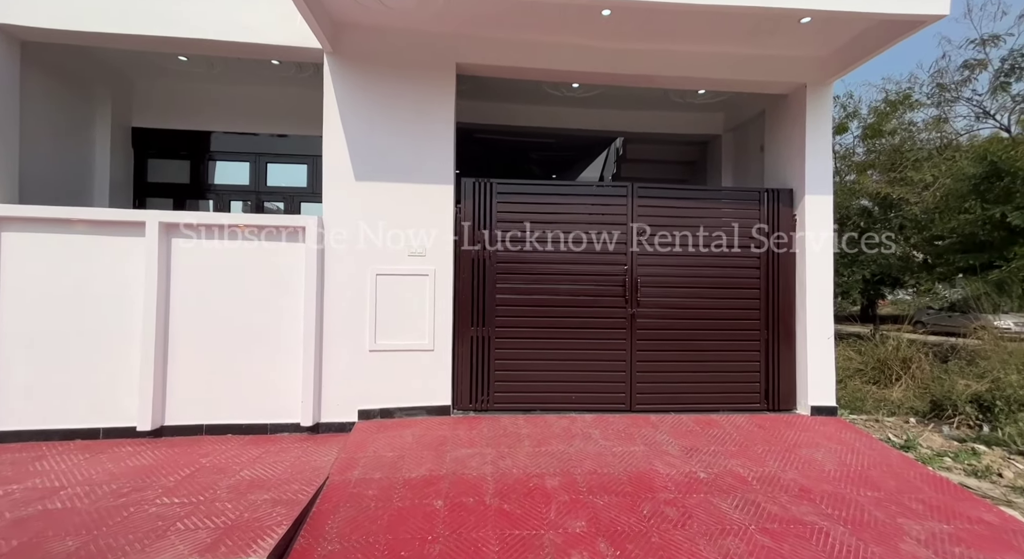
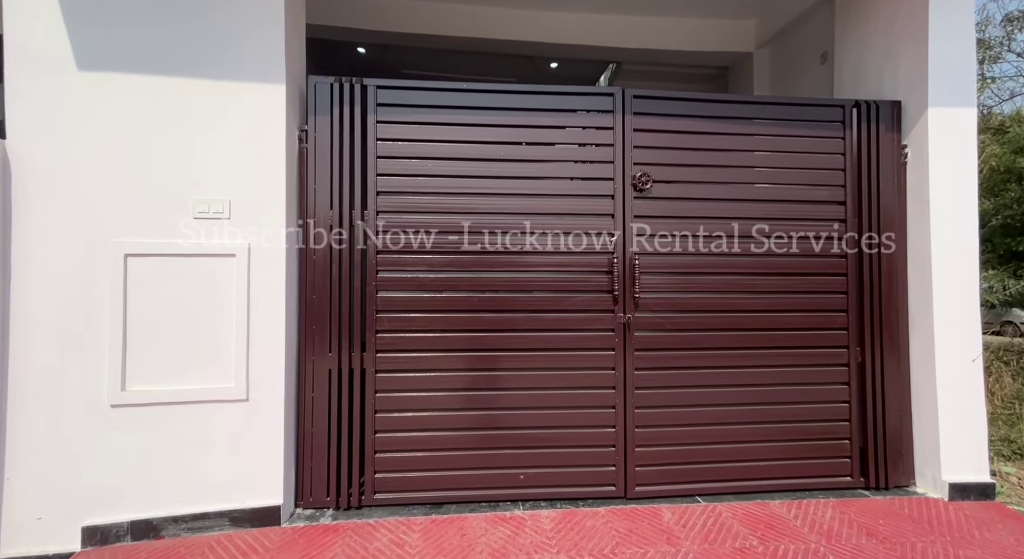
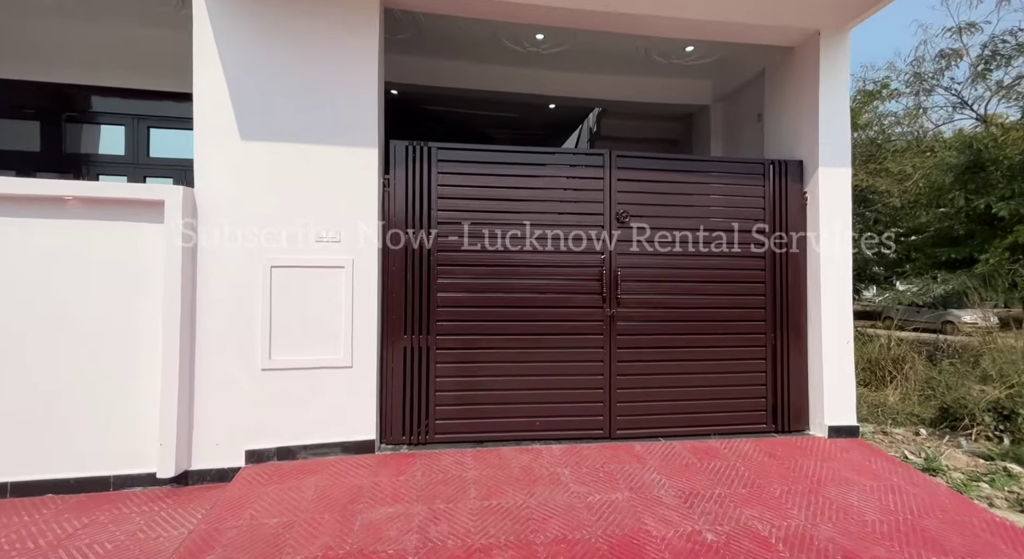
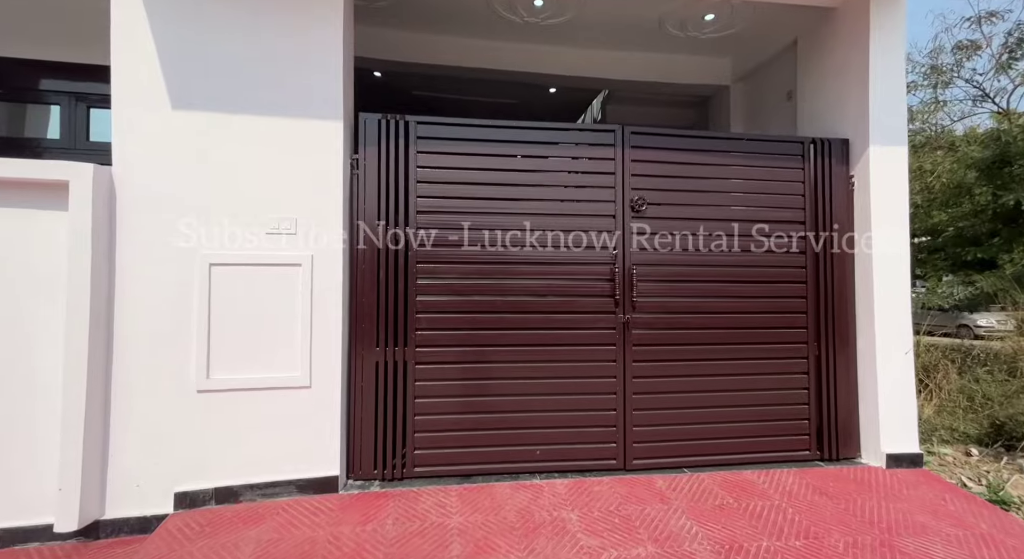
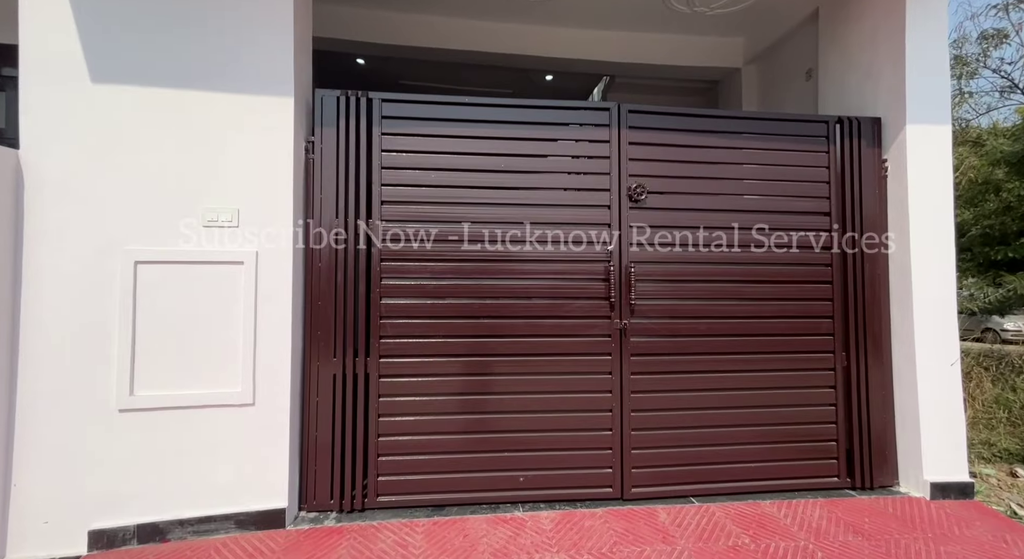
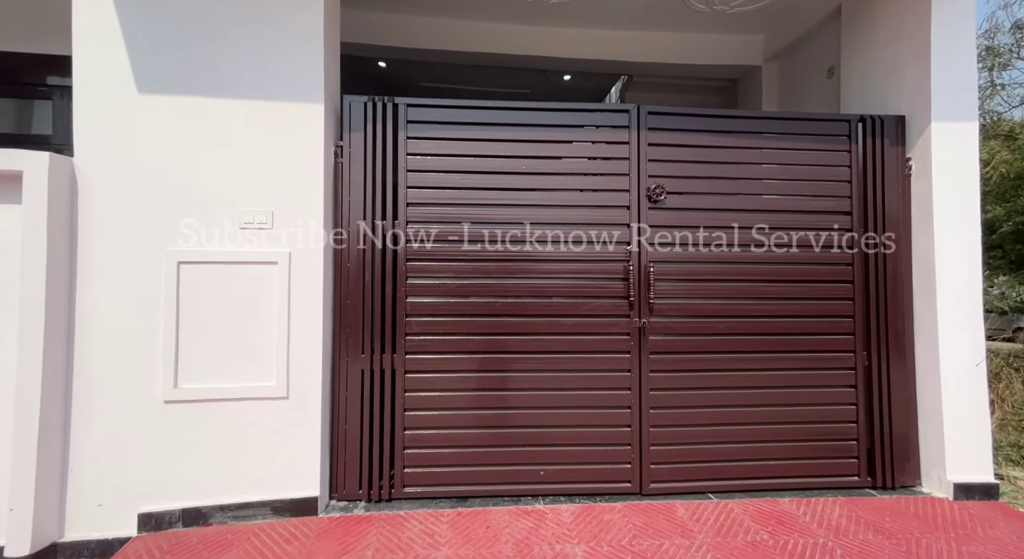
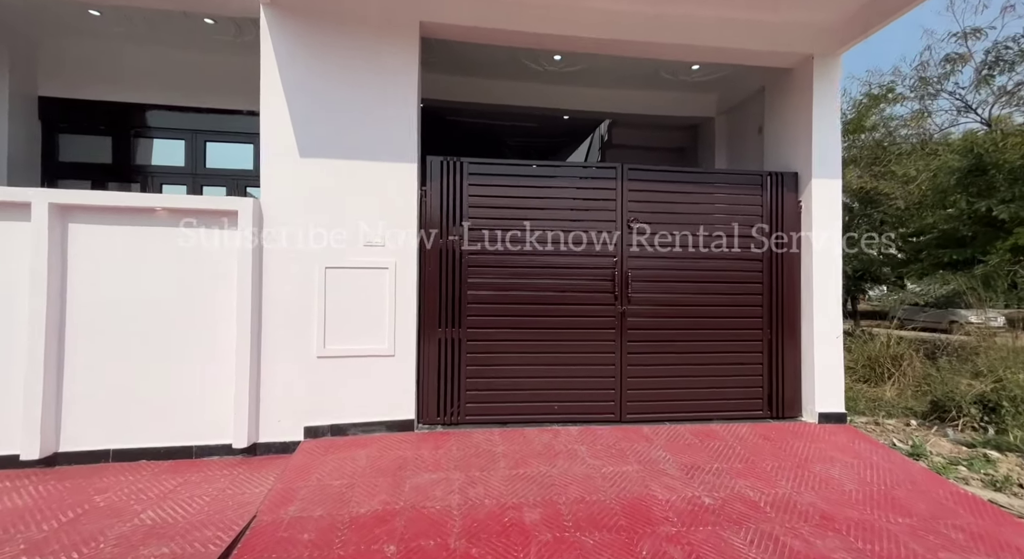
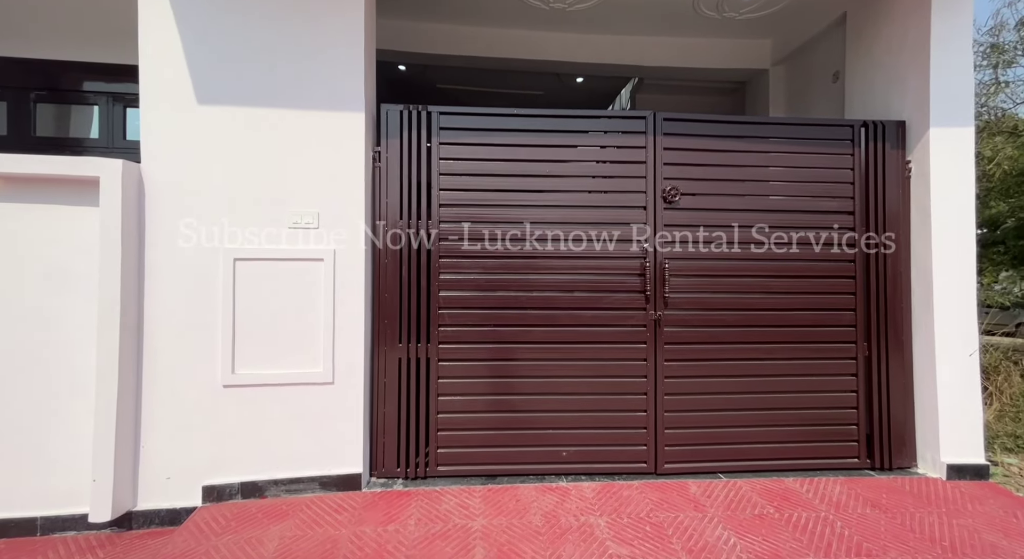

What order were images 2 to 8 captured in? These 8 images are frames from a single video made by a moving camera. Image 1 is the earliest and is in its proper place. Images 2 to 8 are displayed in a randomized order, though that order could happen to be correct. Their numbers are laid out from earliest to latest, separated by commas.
7, 3, 4, 5, 6, 8, 2
